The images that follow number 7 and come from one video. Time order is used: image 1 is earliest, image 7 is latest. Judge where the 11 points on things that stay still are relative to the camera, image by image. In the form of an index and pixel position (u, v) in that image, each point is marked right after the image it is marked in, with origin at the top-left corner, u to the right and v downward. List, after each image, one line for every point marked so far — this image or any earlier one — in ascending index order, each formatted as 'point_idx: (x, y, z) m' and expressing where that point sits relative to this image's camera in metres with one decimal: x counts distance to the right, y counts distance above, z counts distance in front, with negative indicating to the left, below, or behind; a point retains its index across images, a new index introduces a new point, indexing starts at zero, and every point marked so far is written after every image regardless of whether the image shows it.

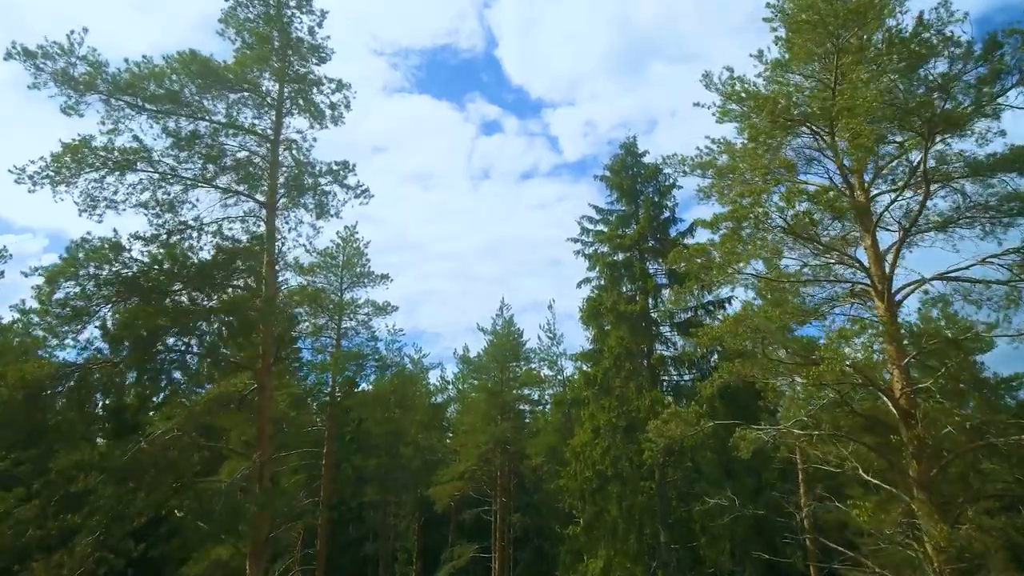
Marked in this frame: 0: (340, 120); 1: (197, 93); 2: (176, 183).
0: (-3.5, +3.4, +15.2) m
1: (-5.4, +3.3, +12.9) m
2: (-5.6, +1.8, +12.5) m
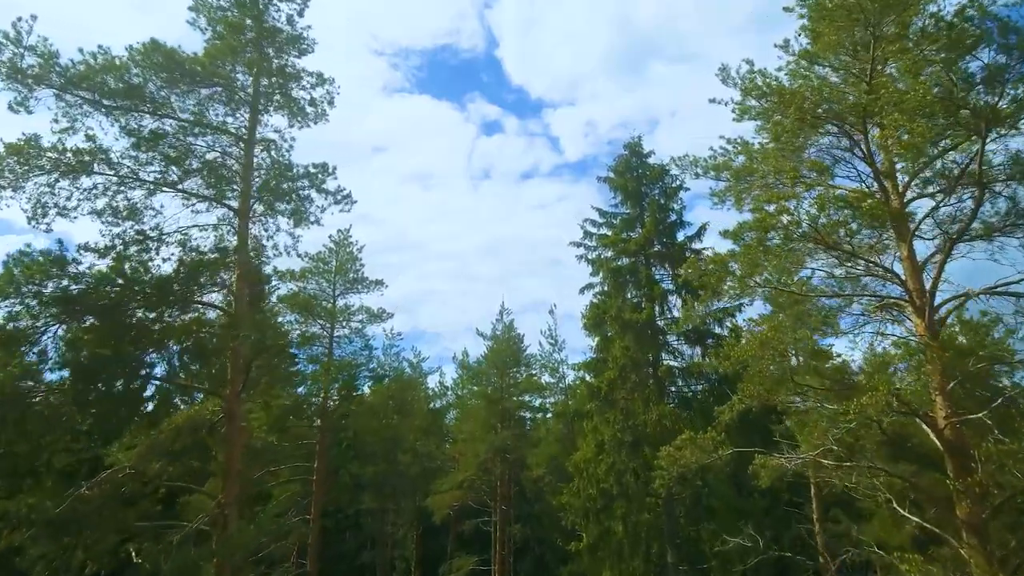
0: (-3.5, +3.2, +13.9) m
1: (-5.4, +3.1, +11.7) m
2: (-5.6, +1.5, +11.2) m
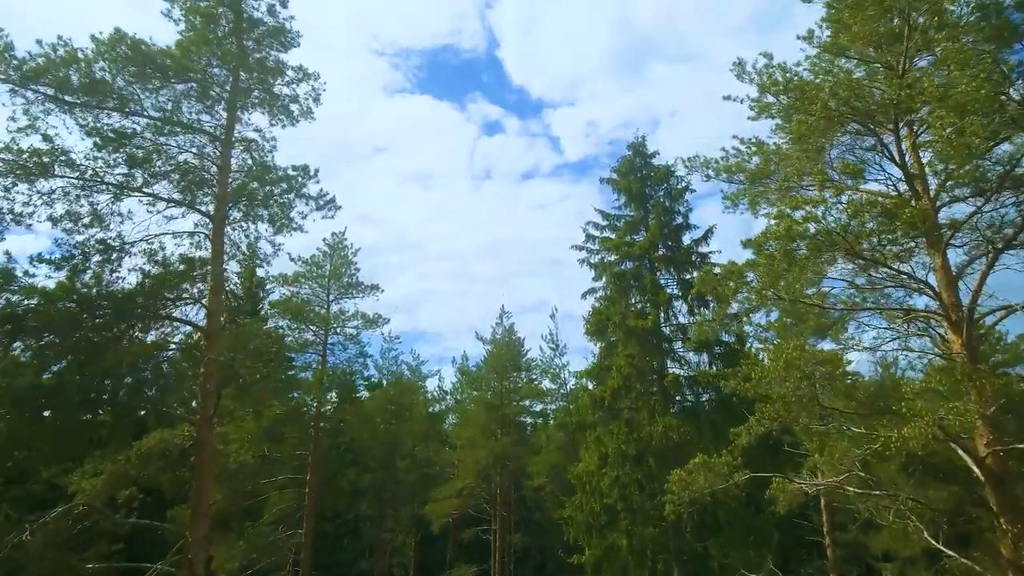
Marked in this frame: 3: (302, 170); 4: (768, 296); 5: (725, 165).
0: (-3.5, +3.0, +13.0) m
1: (-5.5, +2.9, +10.7) m
2: (-5.6, +1.3, +10.3) m
3: (-3.0, +1.7, +10.7) m
4: (+3.8, -0.1, +11.1) m
5: (+4.1, +2.4, +14.4) m
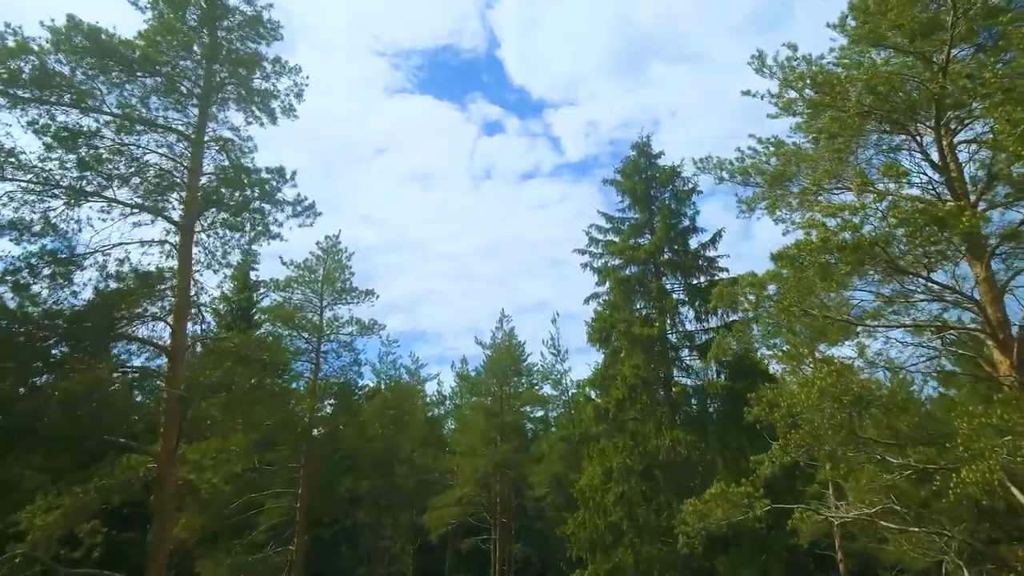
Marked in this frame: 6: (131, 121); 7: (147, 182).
0: (-3.5, +2.8, +12.0) m
1: (-5.5, +2.7, +9.7) m
2: (-5.7, +1.1, +9.3) m
3: (-3.0, +1.5, +9.7) m
4: (+3.8, -0.3, +10.0) m
5: (+4.1, +2.2, +13.4) m
6: (-5.0, +2.2, +9.9) m
7: (-4.8, +1.4, +9.9) m
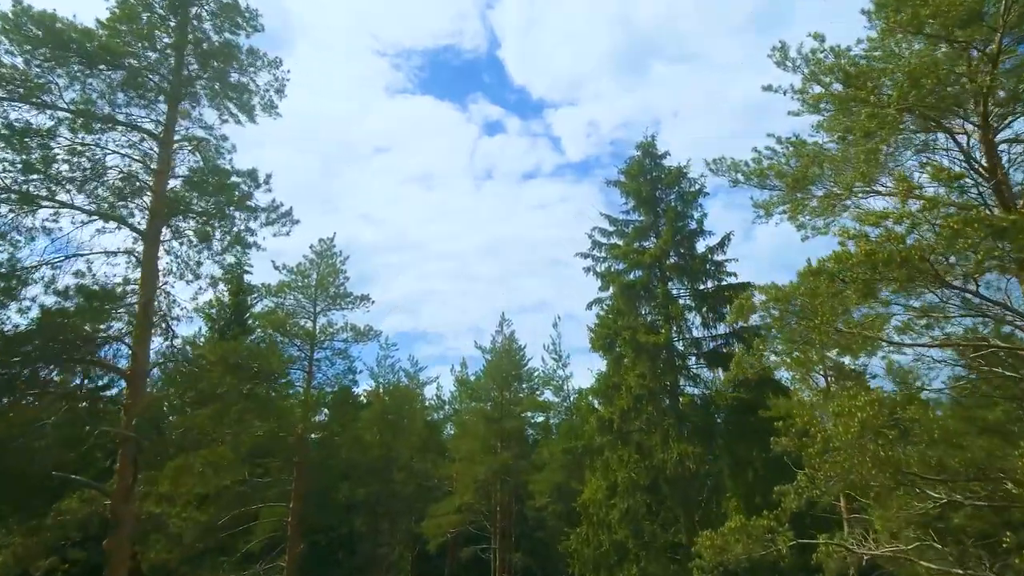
0: (-3.5, +2.6, +11.0) m
1: (-5.5, +2.5, +8.8) m
2: (-5.7, +1.0, +8.4) m
3: (-3.0, +1.3, +8.8) m
4: (+3.8, -0.5, +9.1) m
5: (+4.1, +2.0, +12.4) m
6: (-5.0, +2.0, +8.9) m
7: (-4.8, +1.2, +8.9) m
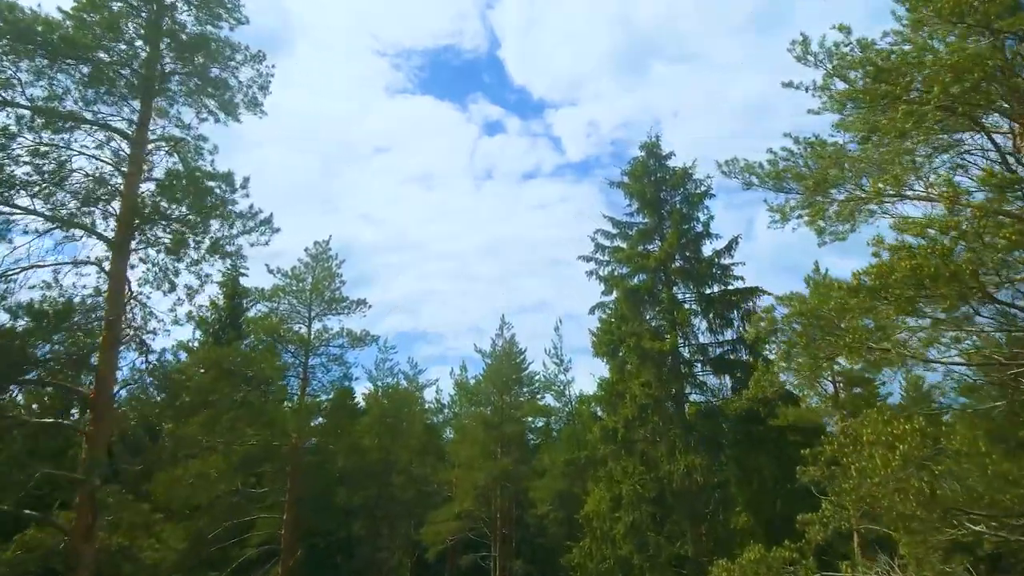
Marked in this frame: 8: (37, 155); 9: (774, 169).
0: (-3.5, +2.5, +10.3) m
1: (-5.5, +2.4, +8.0) m
2: (-5.6, +0.8, +7.6) m
3: (-3.0, +1.2, +8.1) m
4: (+3.8, -0.7, +8.4) m
5: (+4.1, +1.8, +11.7) m
6: (-5.0, +1.9, +8.2) m
7: (-4.8, +1.1, +8.2) m
8: (-5.1, +1.4, +8.1) m
9: (+4.1, +1.8, +11.7) m
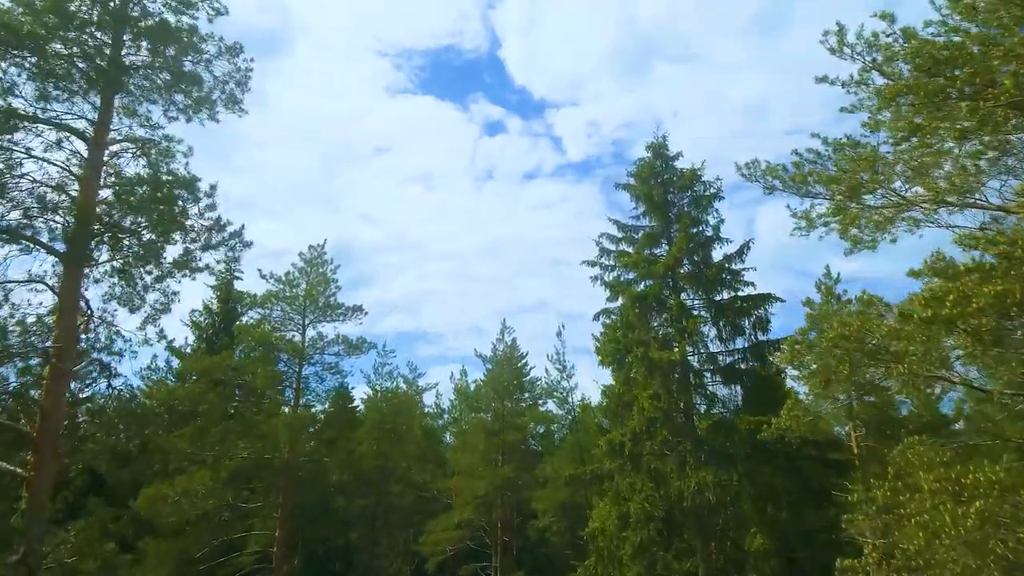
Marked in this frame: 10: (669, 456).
0: (-3.5, +2.3, +9.4) m
1: (-5.4, +2.2, +7.1) m
2: (-5.6, +0.6, +6.7) m
3: (-2.9, +1.0, +7.1) m
4: (+3.8, -0.9, +7.4) m
5: (+4.1, +1.7, +10.7) m
6: (-5.0, +1.7, +7.3) m
7: (-4.8, +0.9, +7.3) m
8: (-5.1, +1.2, +7.2) m
9: (+4.1, +1.7, +10.7) m
10: (+4.1, -4.4, +19.8) m
